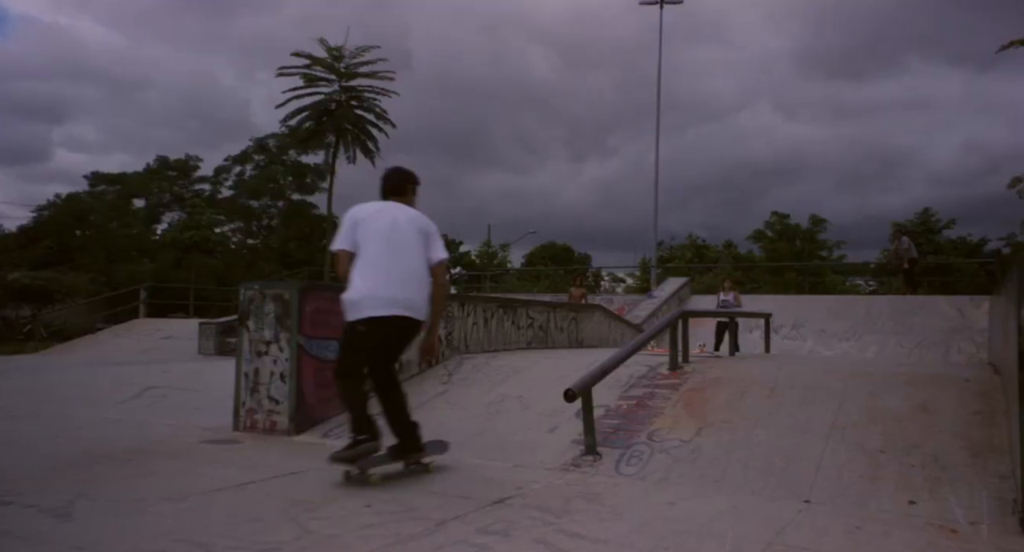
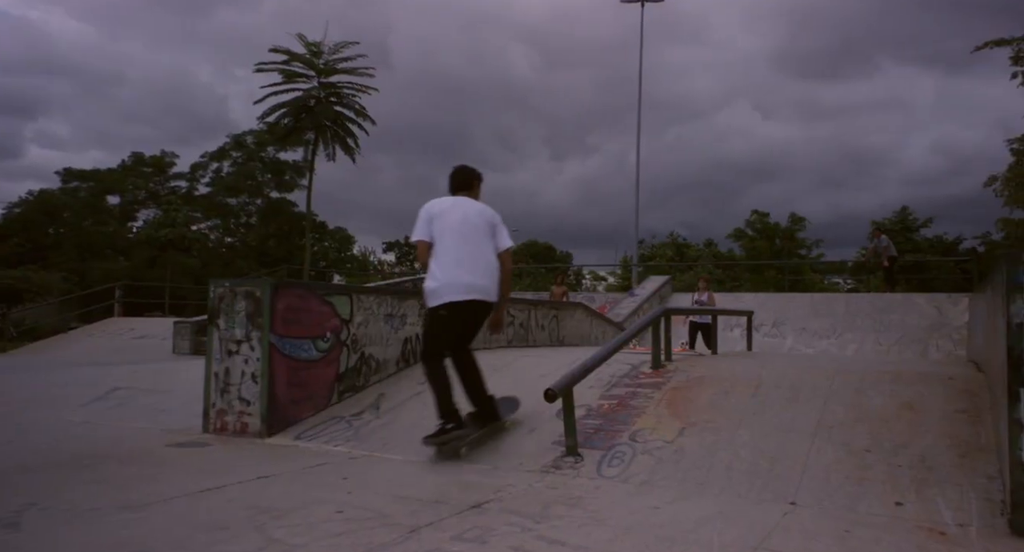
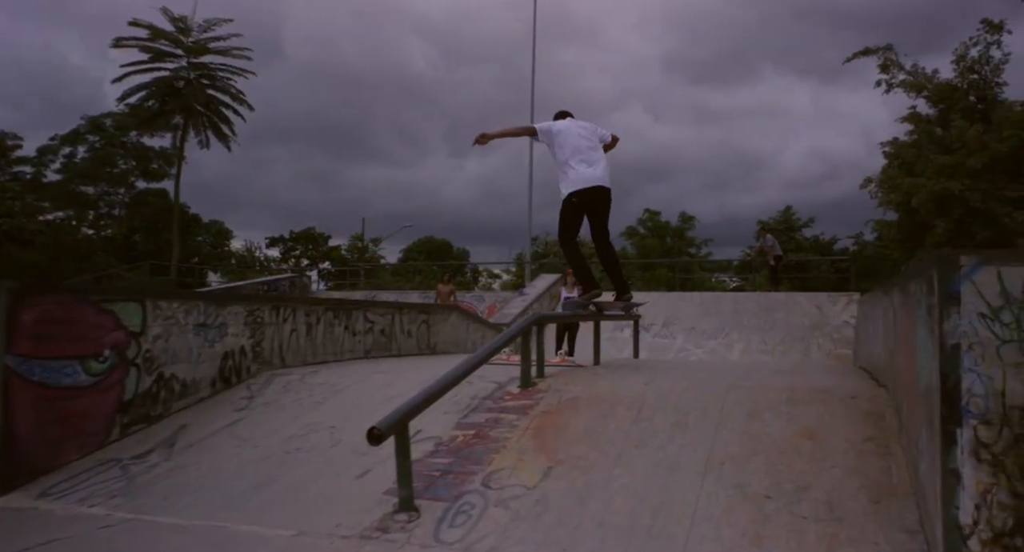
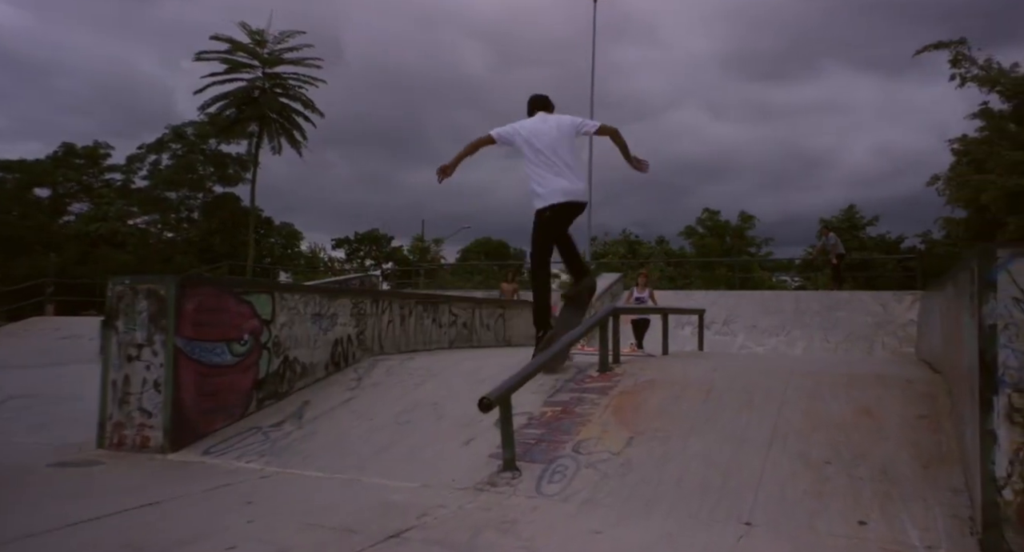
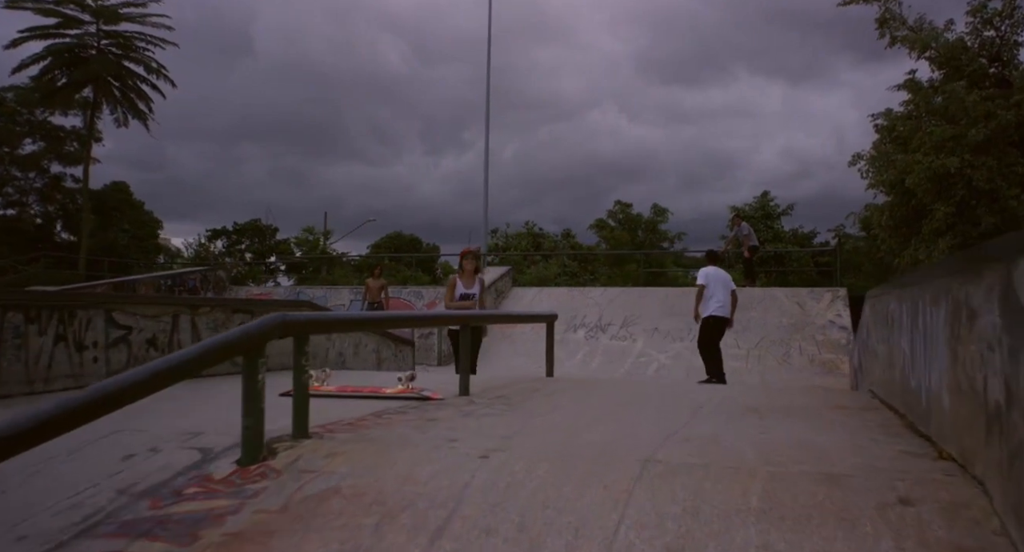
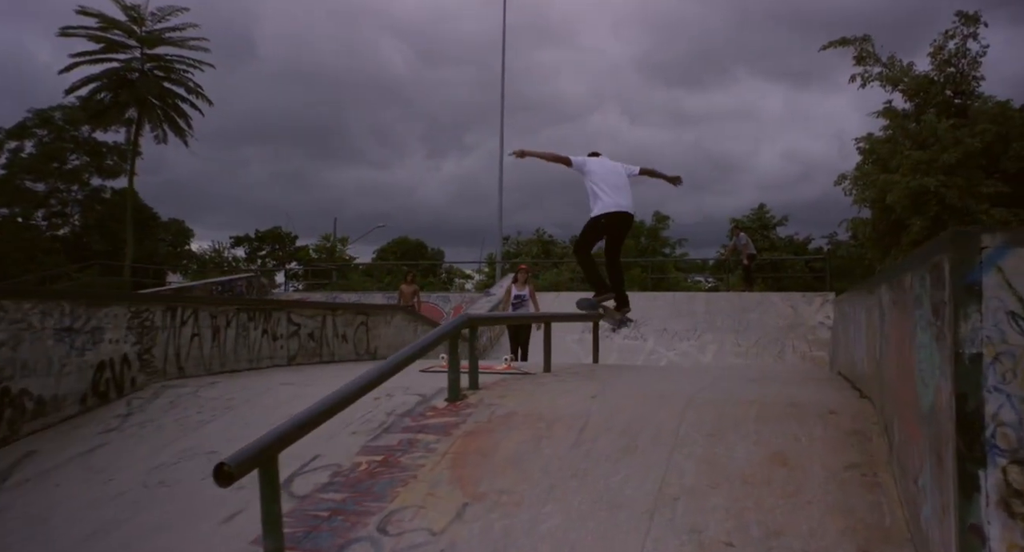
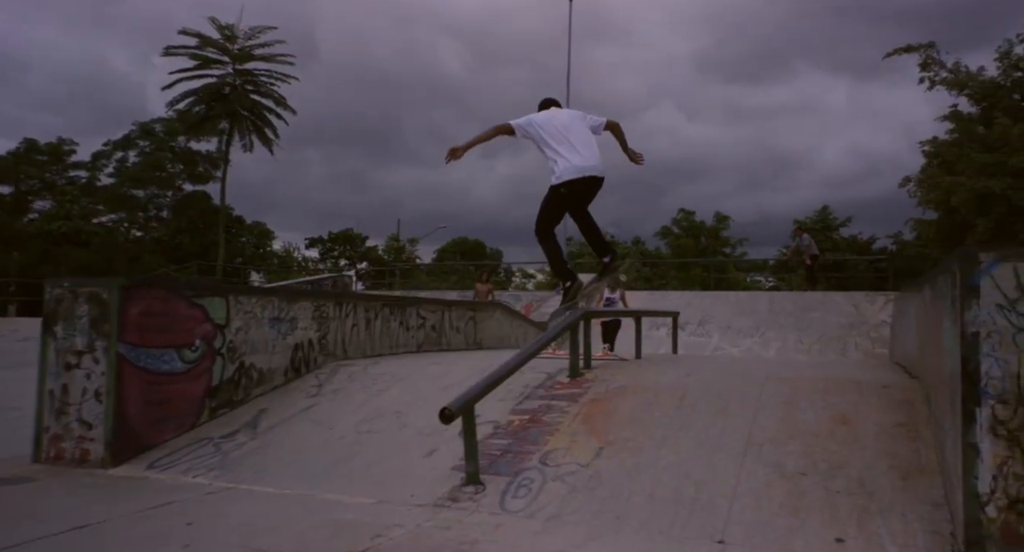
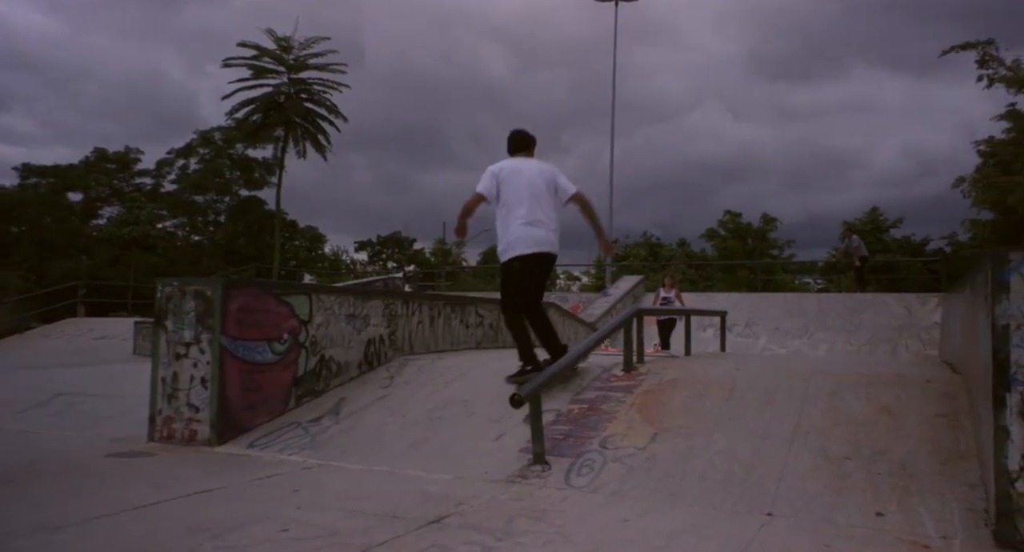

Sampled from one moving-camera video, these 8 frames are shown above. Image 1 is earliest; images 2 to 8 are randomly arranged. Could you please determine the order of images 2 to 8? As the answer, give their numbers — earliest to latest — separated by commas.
2, 8, 4, 7, 3, 6, 5
